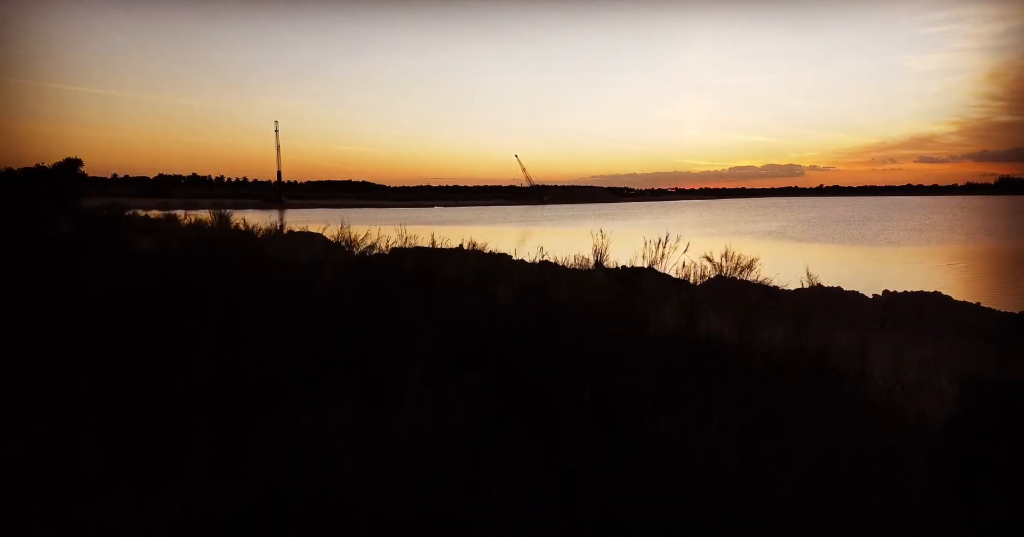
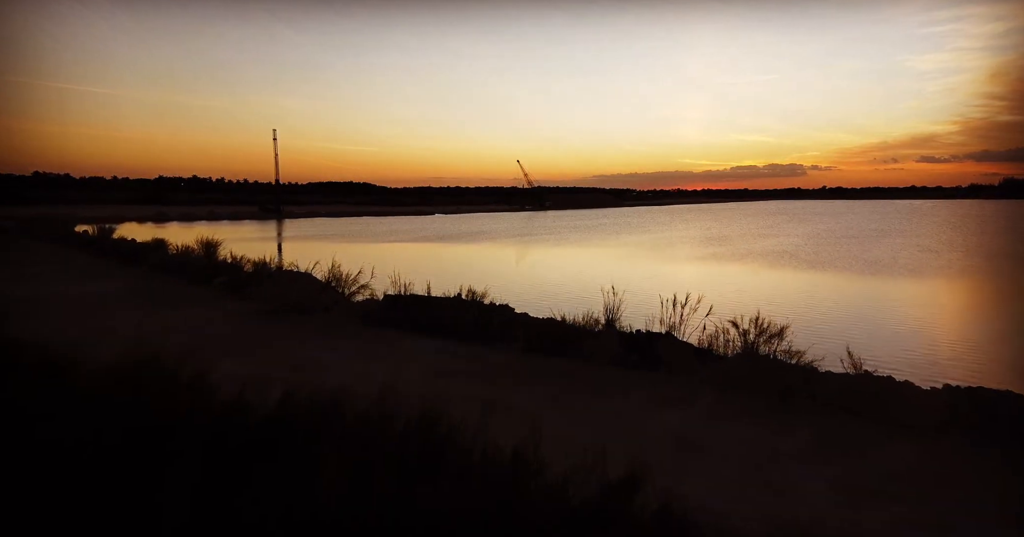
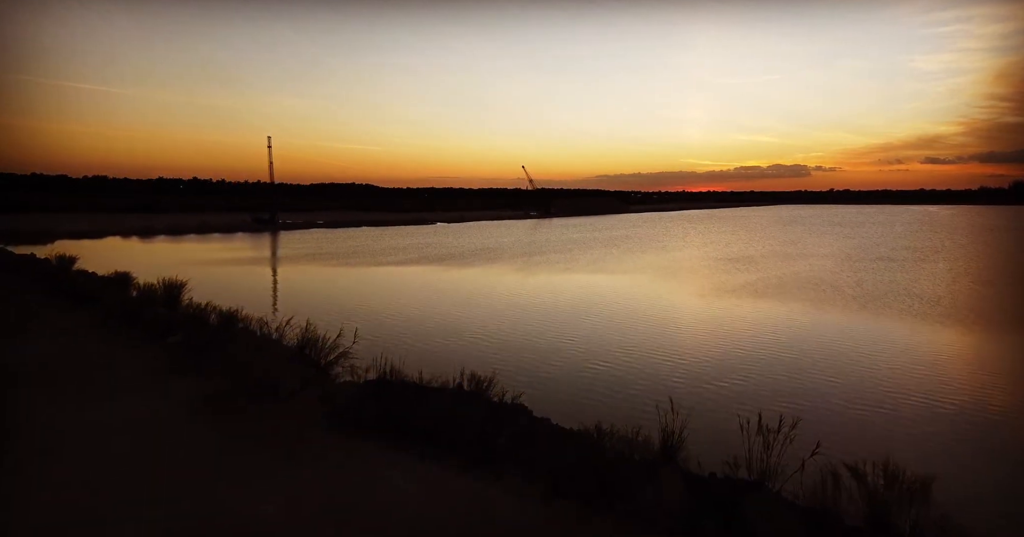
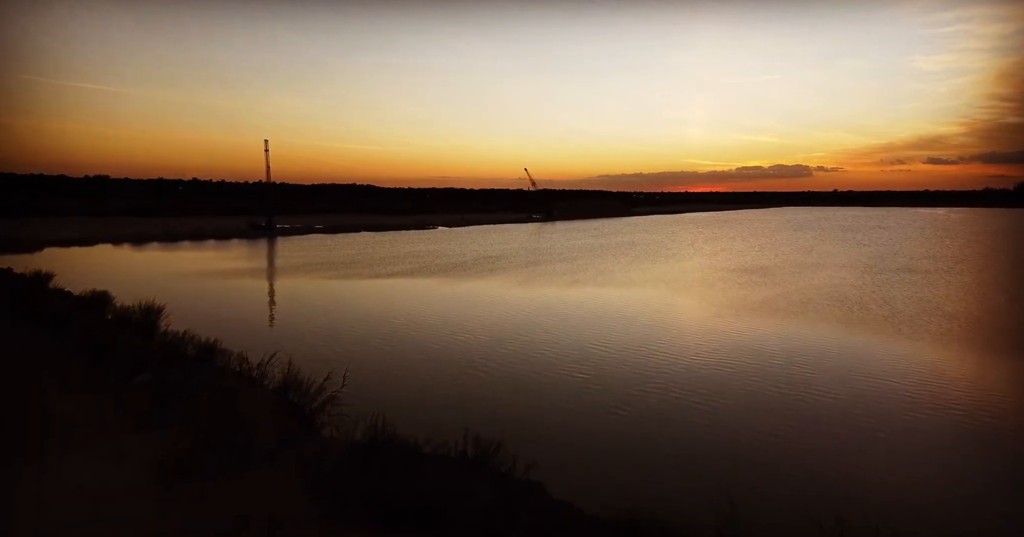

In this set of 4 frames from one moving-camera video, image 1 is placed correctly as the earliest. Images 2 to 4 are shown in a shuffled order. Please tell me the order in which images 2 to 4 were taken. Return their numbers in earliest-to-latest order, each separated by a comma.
2, 3, 4
